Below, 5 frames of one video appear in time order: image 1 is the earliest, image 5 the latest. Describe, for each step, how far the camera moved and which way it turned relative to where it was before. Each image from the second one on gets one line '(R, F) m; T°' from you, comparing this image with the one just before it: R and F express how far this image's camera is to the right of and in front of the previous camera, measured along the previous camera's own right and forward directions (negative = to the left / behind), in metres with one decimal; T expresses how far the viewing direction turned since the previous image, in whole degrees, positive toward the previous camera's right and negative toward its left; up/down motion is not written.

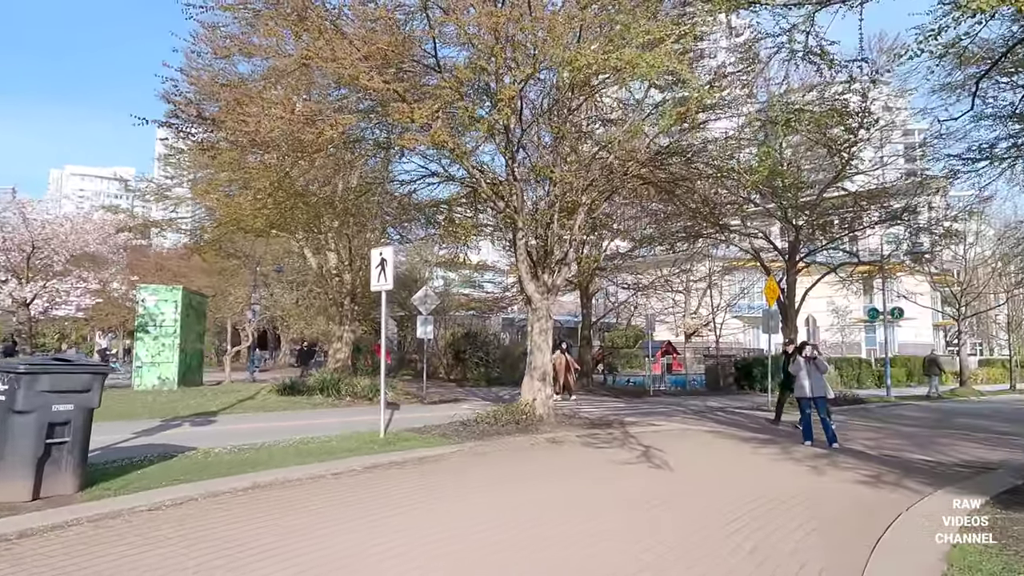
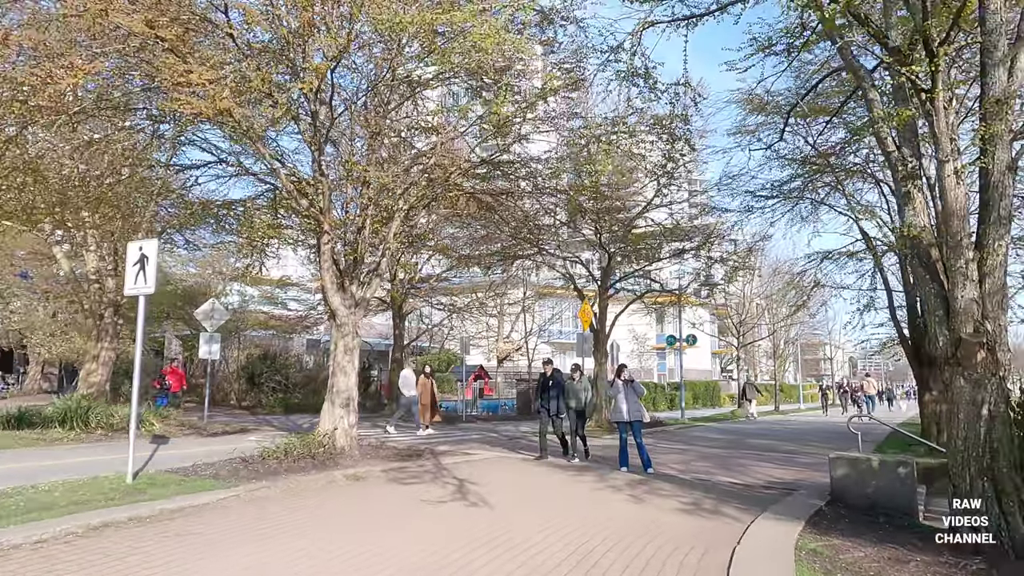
(+0.1, +1.2) m; +16°
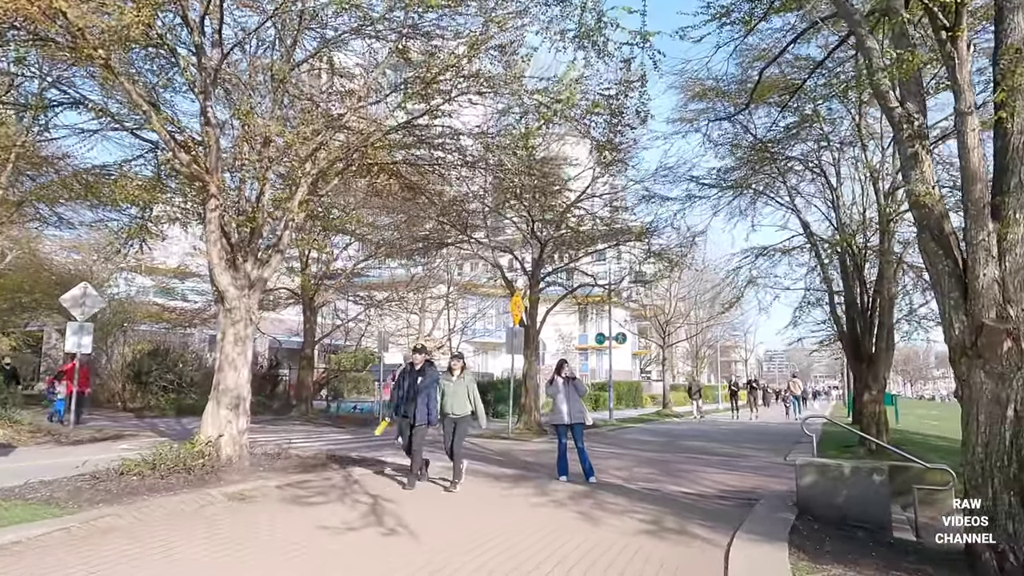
(-0.1, +1.5) m; +7°
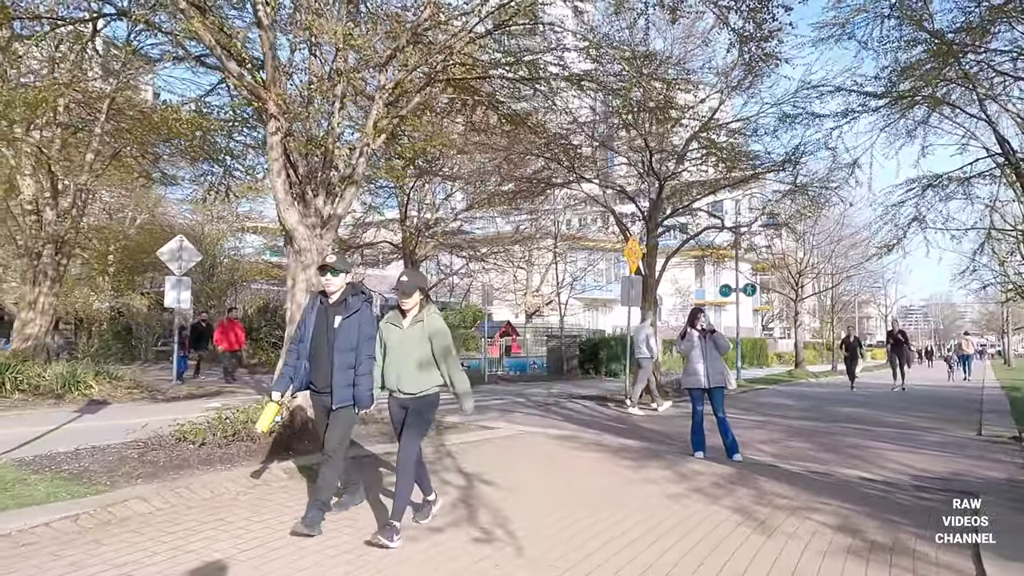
(-0.1, +1.8) m; -9°
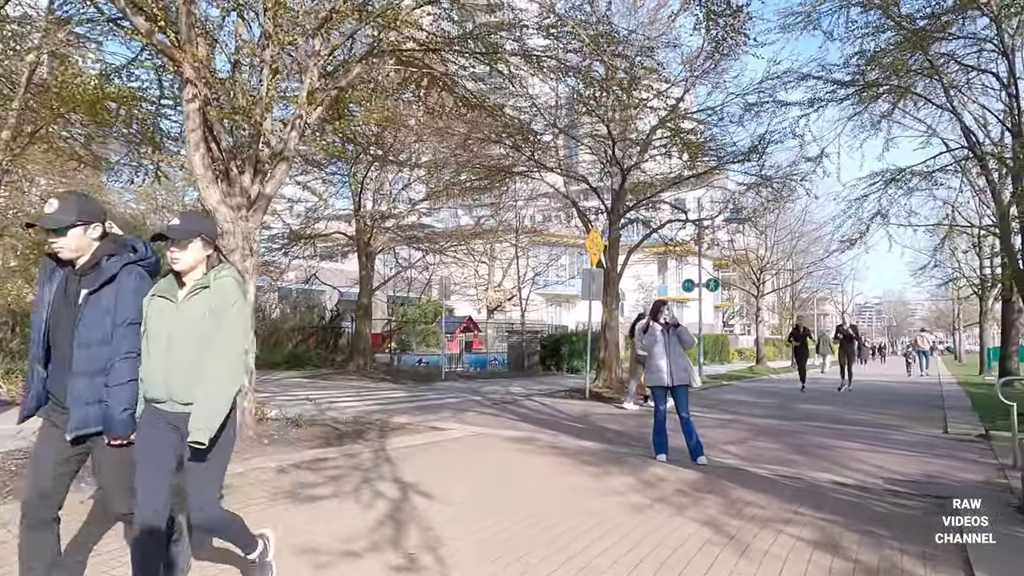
(+0.2, +0.7) m; +3°
